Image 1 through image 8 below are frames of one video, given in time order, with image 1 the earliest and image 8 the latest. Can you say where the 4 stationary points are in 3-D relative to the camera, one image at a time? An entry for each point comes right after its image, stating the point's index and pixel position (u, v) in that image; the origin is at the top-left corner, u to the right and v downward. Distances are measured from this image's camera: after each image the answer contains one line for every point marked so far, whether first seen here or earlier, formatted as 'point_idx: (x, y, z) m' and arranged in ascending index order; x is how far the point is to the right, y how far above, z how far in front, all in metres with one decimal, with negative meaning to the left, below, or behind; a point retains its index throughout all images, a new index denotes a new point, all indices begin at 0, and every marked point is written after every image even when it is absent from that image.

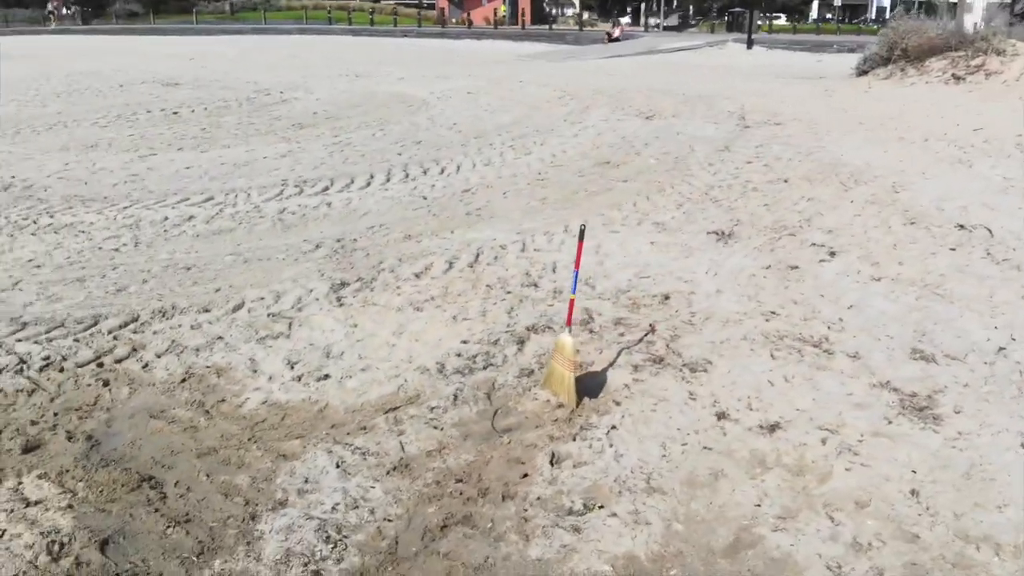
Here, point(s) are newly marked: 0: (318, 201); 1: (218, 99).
0: (-2.3, +1.0, +9.5) m
1: (-5.5, +3.5, +15.7) m
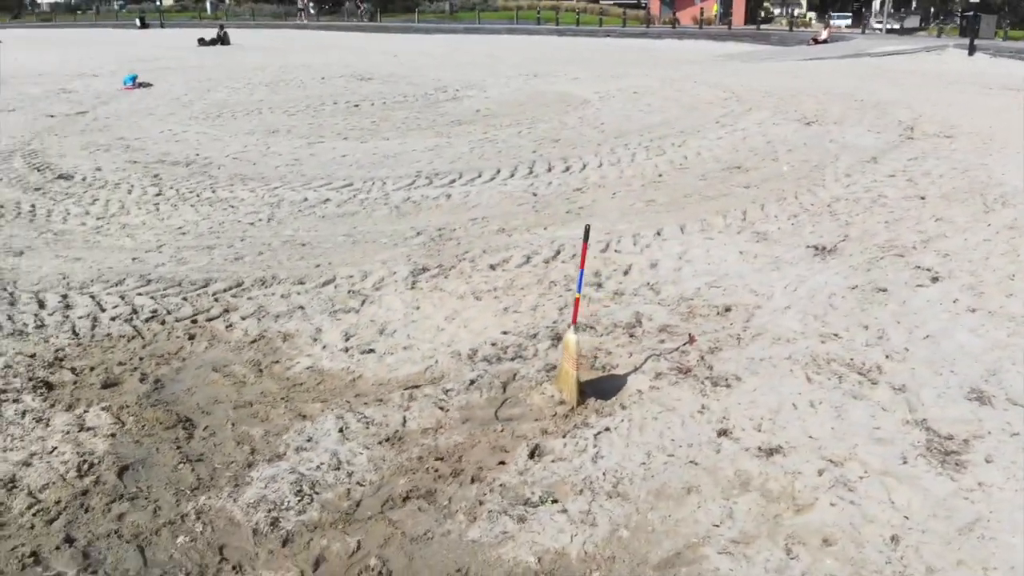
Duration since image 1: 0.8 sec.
0: (-1.0, +1.2, +10.0) m
1: (-2.3, +3.9, +16.8) m
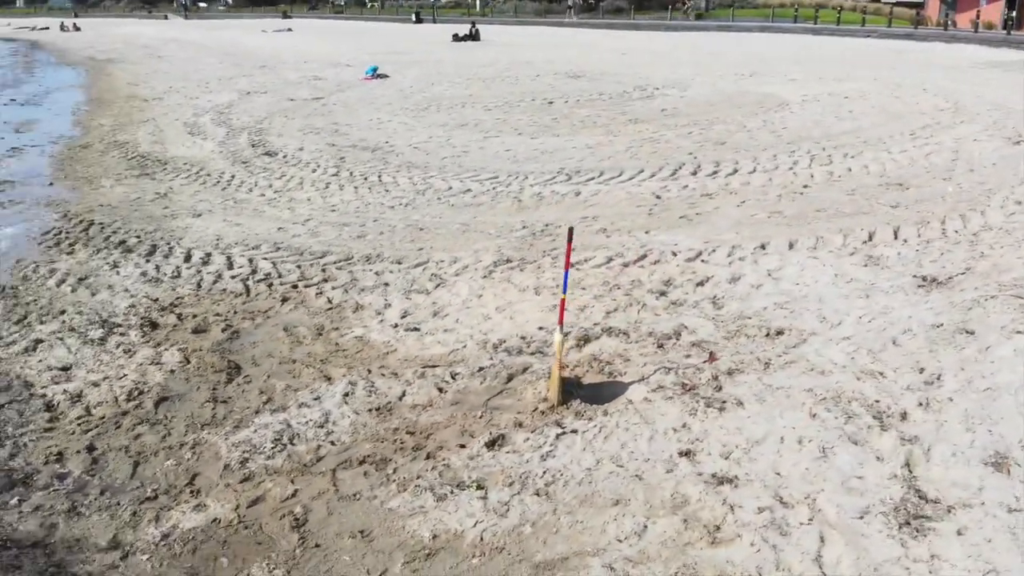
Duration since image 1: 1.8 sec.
0: (+0.7, +1.2, +10.3) m
1: (+1.7, +4.0, +17.1) m
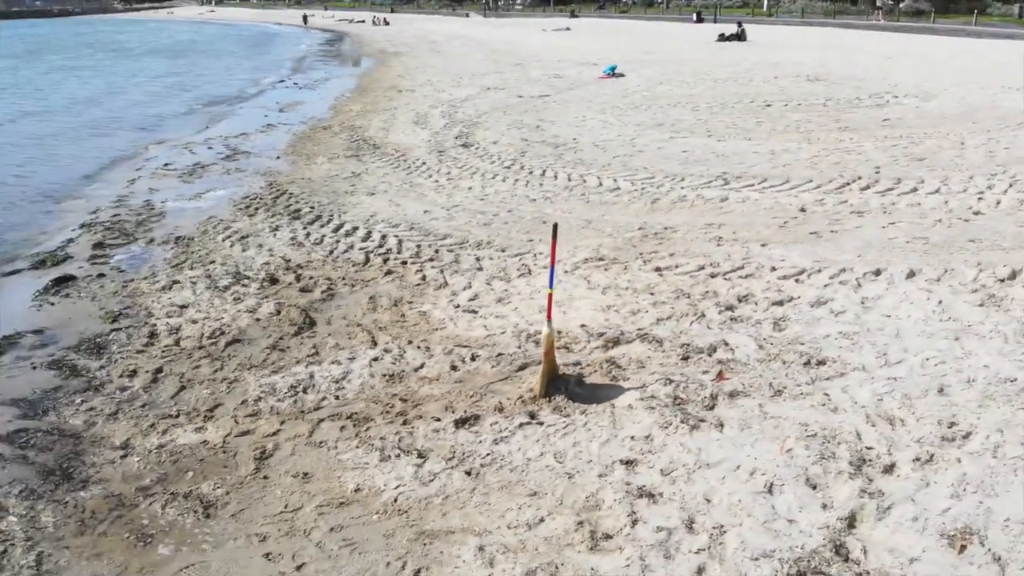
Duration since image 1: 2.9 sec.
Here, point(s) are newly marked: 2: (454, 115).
0: (+2.4, +1.1, +9.9) m
1: (+6.0, +3.6, +16.0) m
2: (-1.2, +3.5, +16.7) m
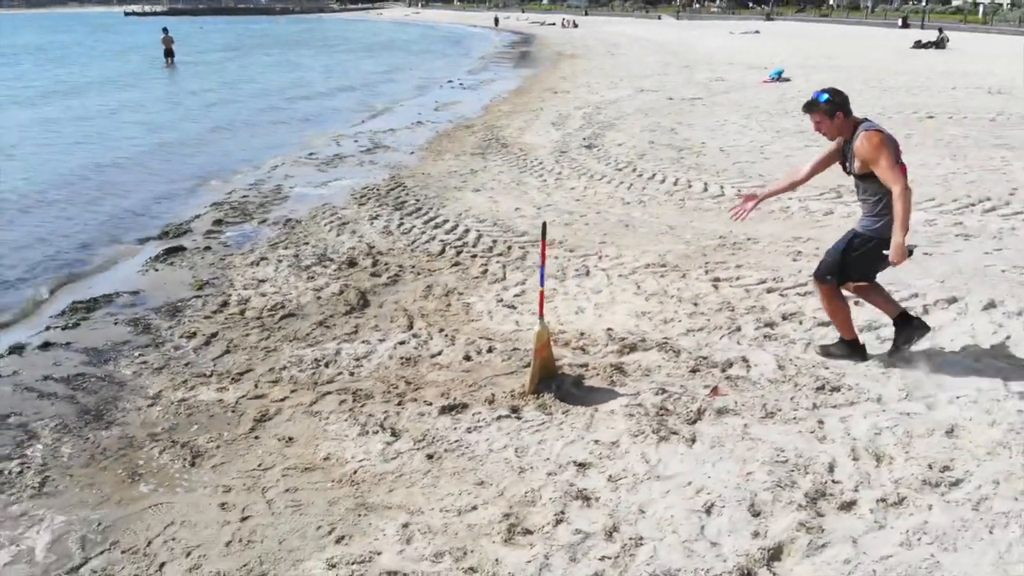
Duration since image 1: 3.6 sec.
0: (+3.4, +0.9, +9.4) m
1: (+8.4, +3.1, +14.5) m
2: (+1.7, +3.4, +16.7) m
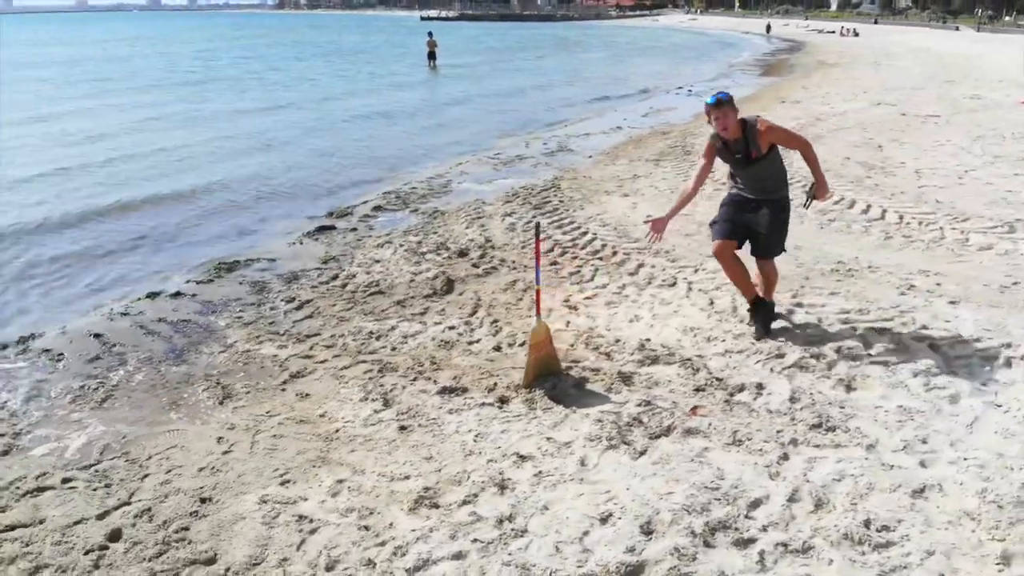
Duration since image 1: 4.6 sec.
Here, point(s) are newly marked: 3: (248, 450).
0: (+4.6, +0.5, +8.3) m
1: (+11.2, +2.0, +11.5) m
2: (+5.5, +3.0, +15.8) m
3: (-1.6, -1.0, +5.1) m
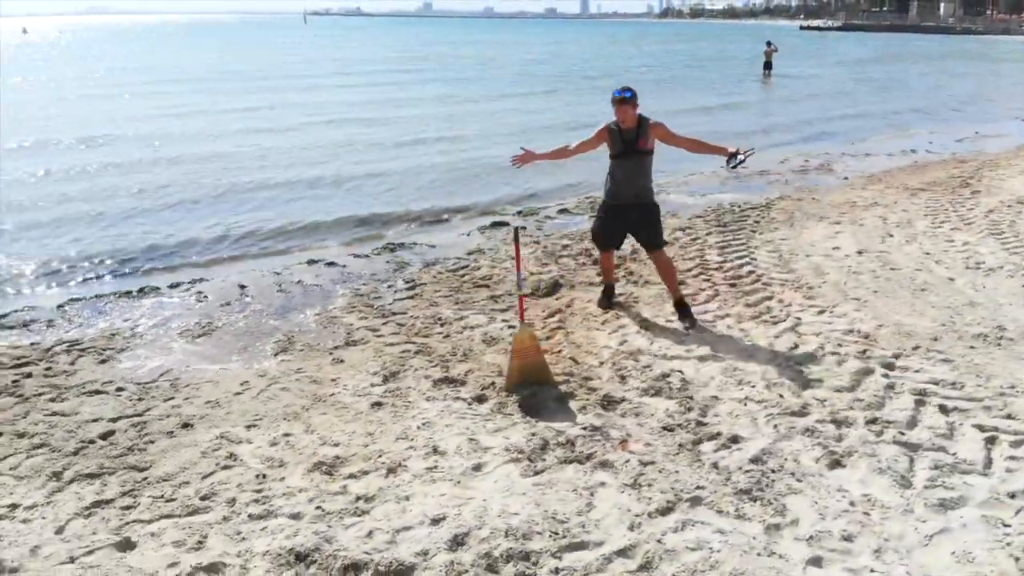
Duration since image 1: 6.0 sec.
0: (+5.3, -0.3, +6.2) m
1: (+12.7, +0.1, +6.4) m
2: (+9.6, +1.8, +12.6) m
3: (-1.8, -0.8, +5.9) m
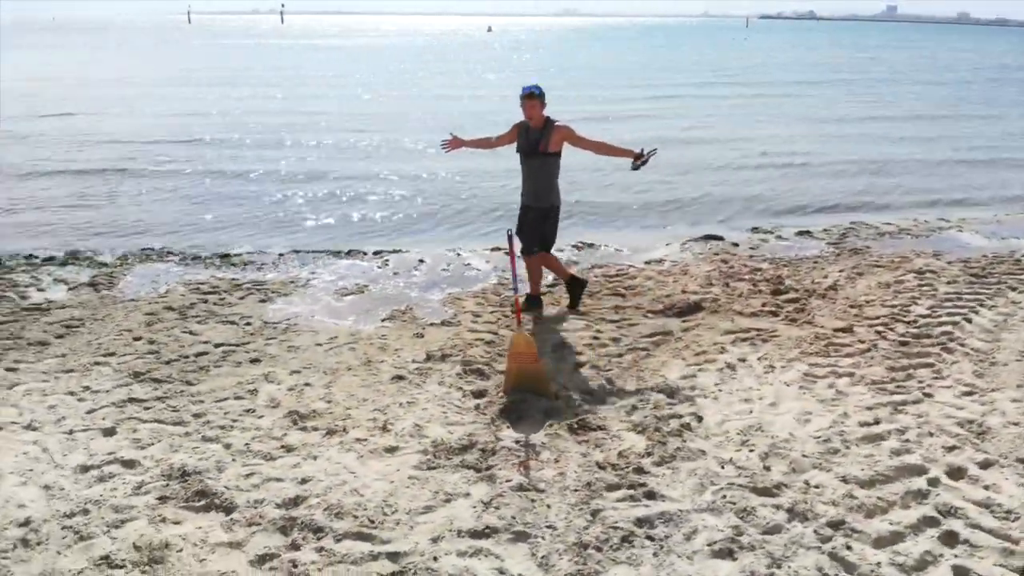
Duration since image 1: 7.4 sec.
0: (+4.8, -1.2, +3.5) m
1: (+11.4, -1.9, 0.0) m
2: (+12.0, -0.1, +7.0) m
3: (-1.5, -0.5, +6.7) m
